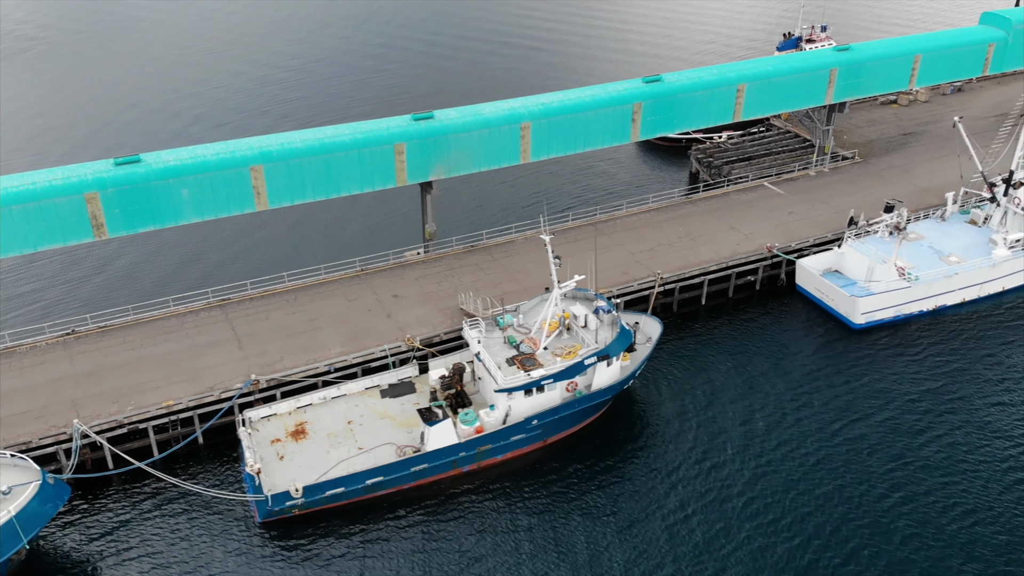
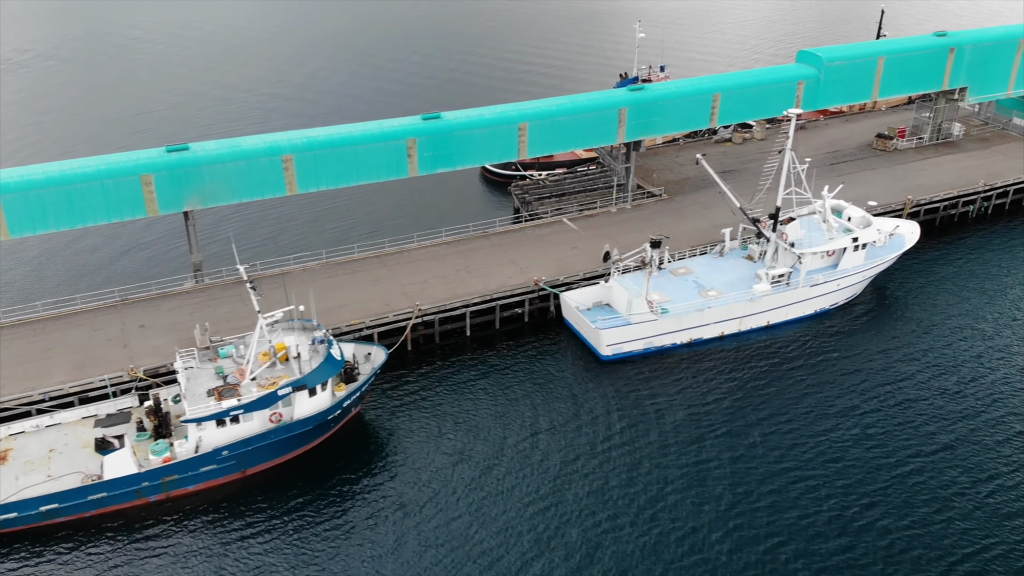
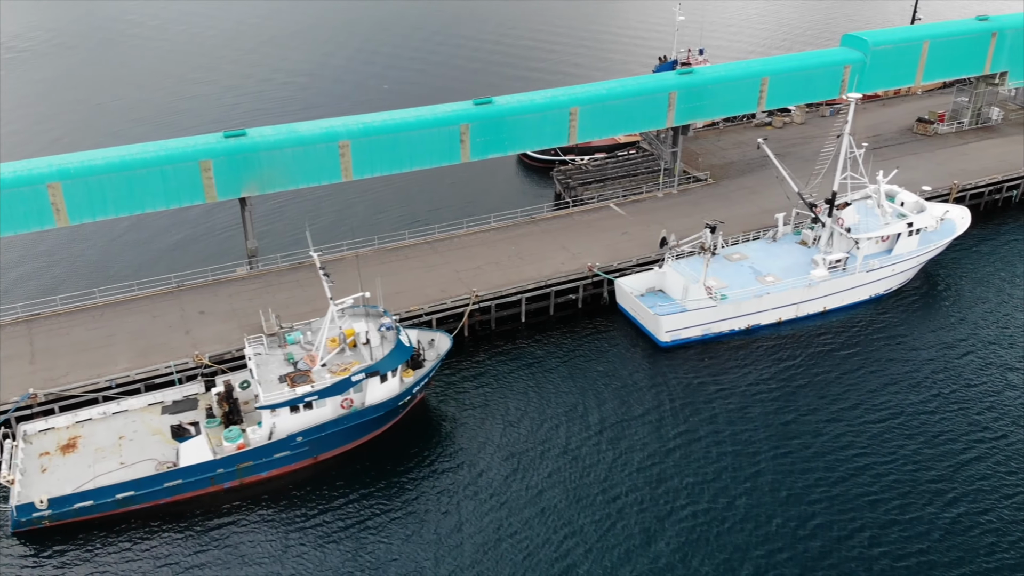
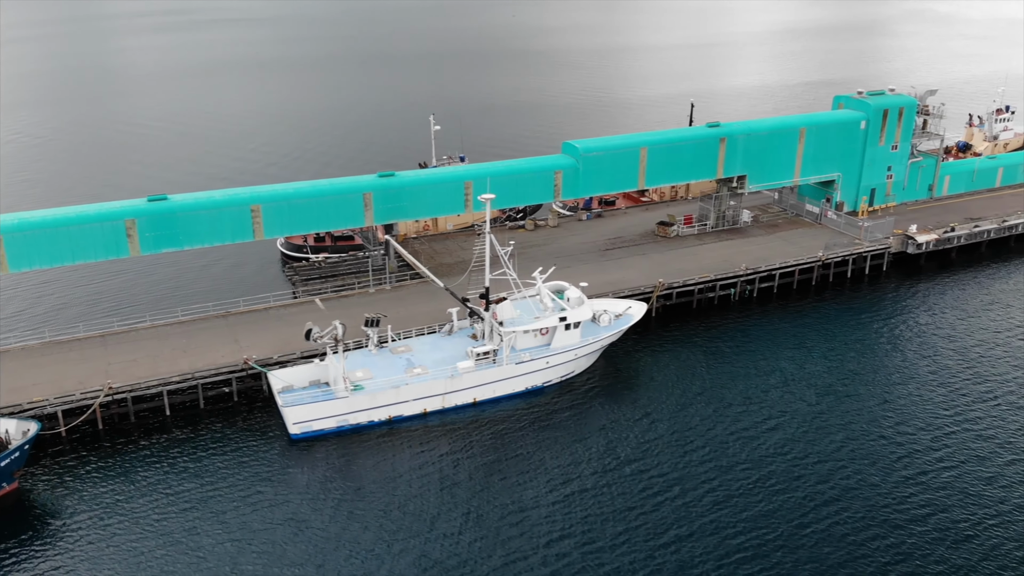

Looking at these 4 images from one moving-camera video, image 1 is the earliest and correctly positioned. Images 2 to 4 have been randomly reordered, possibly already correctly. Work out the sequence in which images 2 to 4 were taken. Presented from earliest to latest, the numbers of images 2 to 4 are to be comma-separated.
3, 2, 4
